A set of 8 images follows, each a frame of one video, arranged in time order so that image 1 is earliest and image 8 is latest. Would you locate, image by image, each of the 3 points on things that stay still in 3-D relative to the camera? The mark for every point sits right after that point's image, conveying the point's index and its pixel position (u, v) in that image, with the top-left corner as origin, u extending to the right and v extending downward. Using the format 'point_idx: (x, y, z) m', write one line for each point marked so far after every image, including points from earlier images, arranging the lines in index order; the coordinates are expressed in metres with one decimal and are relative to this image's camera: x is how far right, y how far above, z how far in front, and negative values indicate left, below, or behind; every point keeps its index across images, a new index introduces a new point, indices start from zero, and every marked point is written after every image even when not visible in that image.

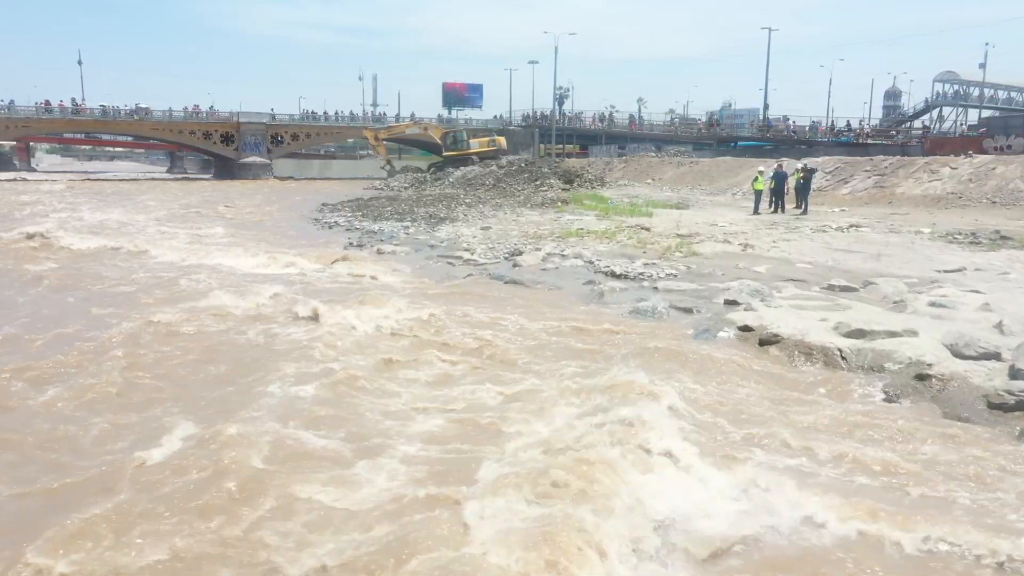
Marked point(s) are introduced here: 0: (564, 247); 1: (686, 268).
0: (+1.1, +0.9, +17.3) m
1: (+3.2, +0.3, +14.1) m
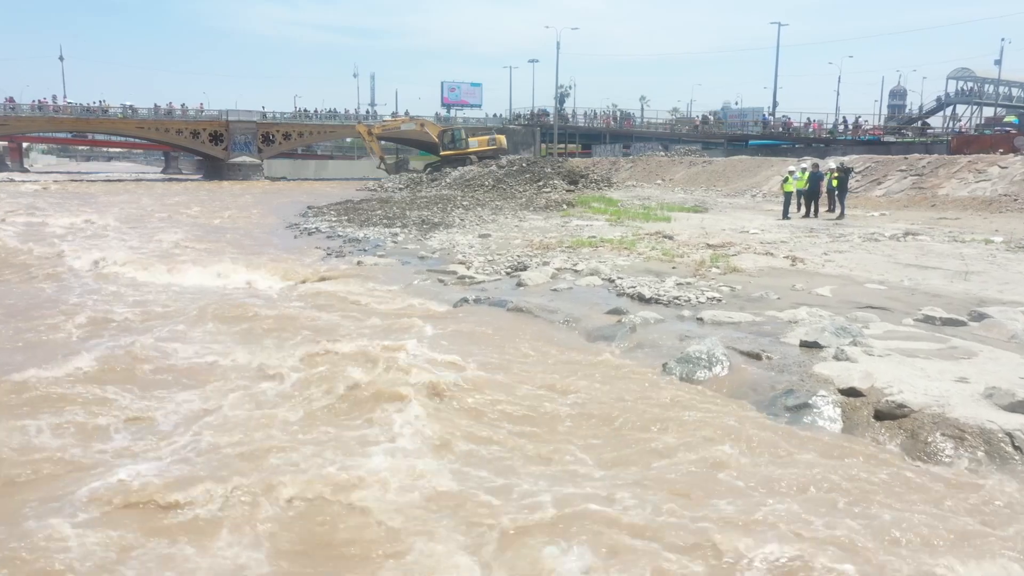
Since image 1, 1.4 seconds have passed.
0: (+1.2, +0.5, +14.7) m
1: (+3.2, 0.0, +11.5) m
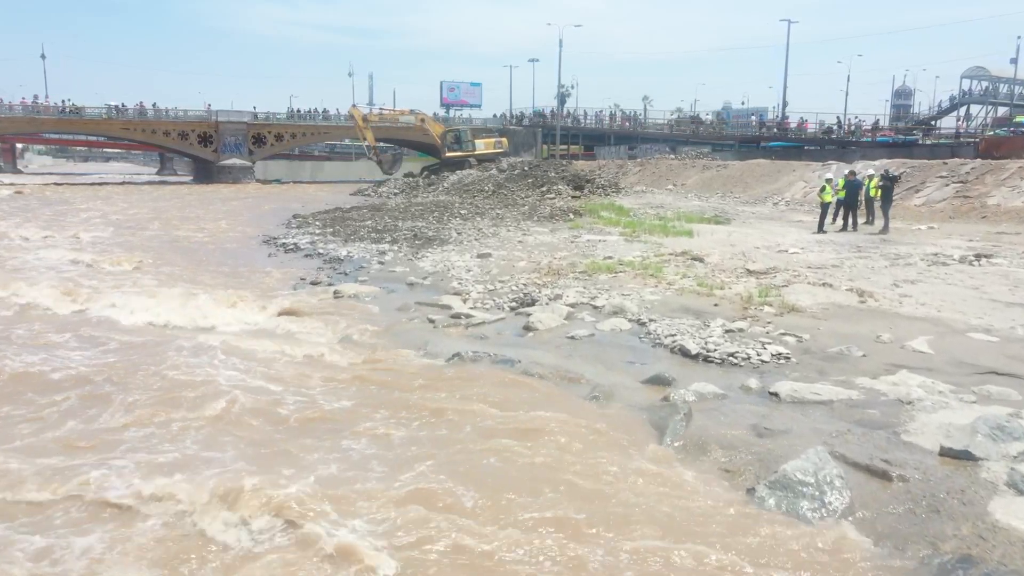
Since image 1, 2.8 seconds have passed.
0: (+1.3, -0.1, +12.2) m
1: (+3.3, -0.6, +9.0) m
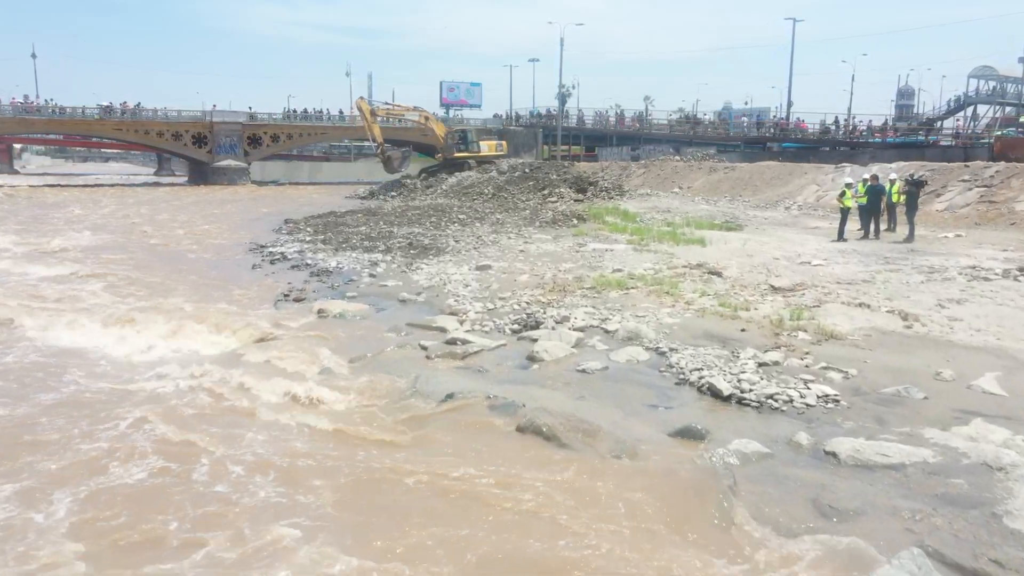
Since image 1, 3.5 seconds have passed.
0: (+1.3, -0.4, +11.0) m
1: (+3.3, -0.9, +7.8) m
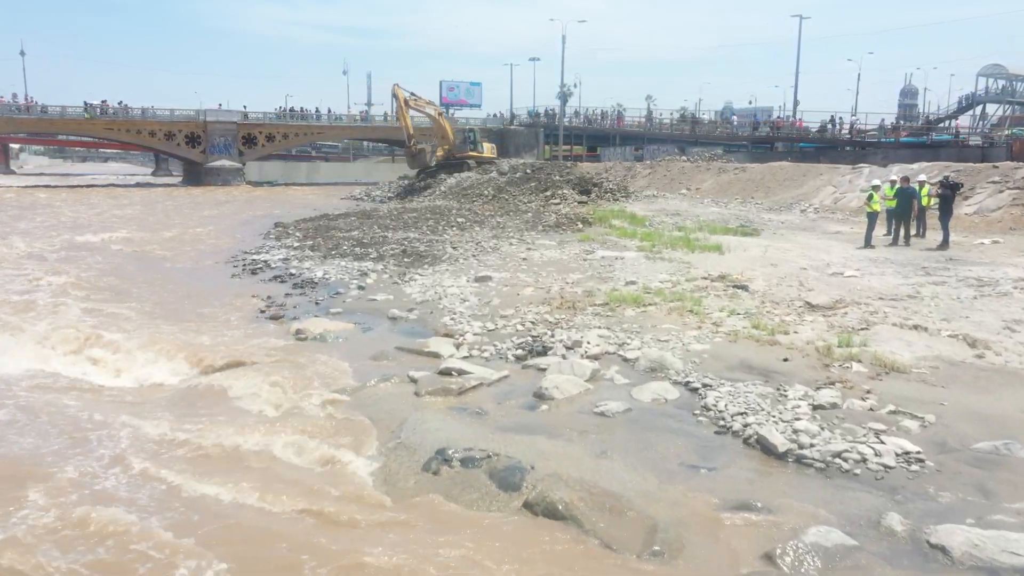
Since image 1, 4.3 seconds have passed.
0: (+1.3, -0.6, +9.6) m
1: (+3.4, -1.1, +6.4) m
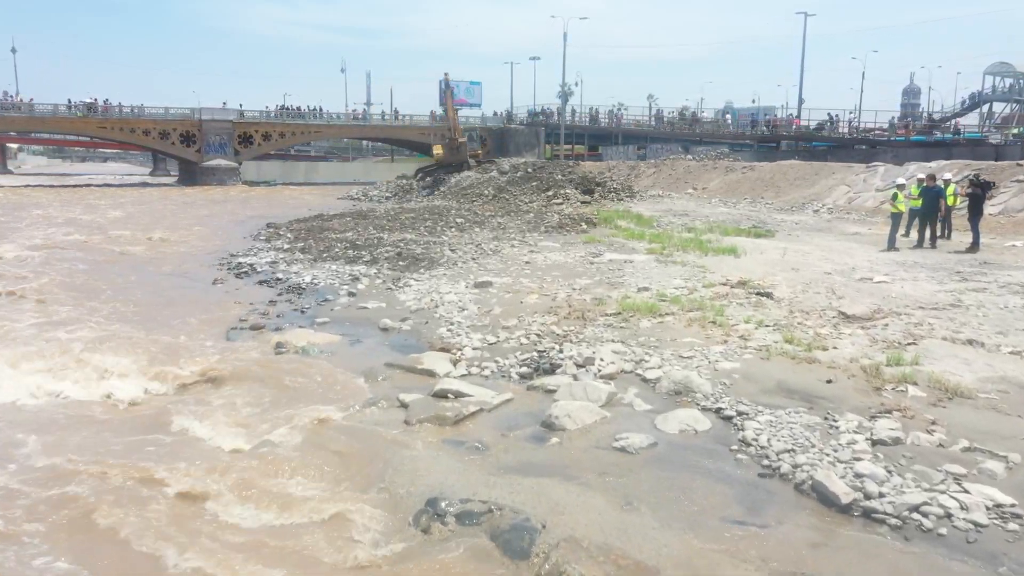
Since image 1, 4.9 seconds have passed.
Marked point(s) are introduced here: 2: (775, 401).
0: (+1.4, -0.7, +8.6) m
1: (+3.4, -1.3, +5.4) m
2: (+2.4, -1.0, +6.9) m
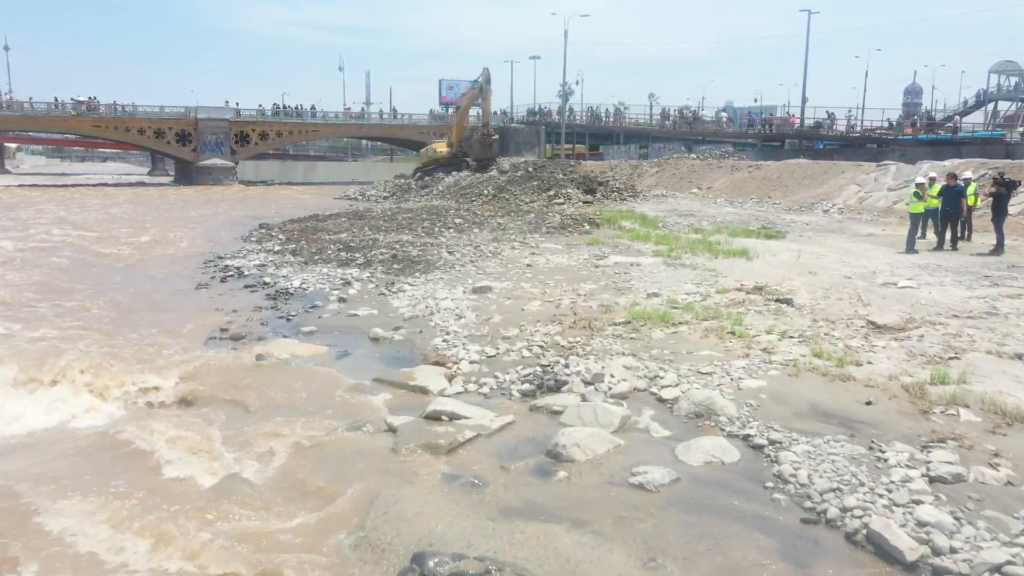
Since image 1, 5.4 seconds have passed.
0: (+1.4, -0.8, +7.8) m
1: (+3.4, -1.3, +4.6) m
2: (+2.4, -1.1, +6.2) m
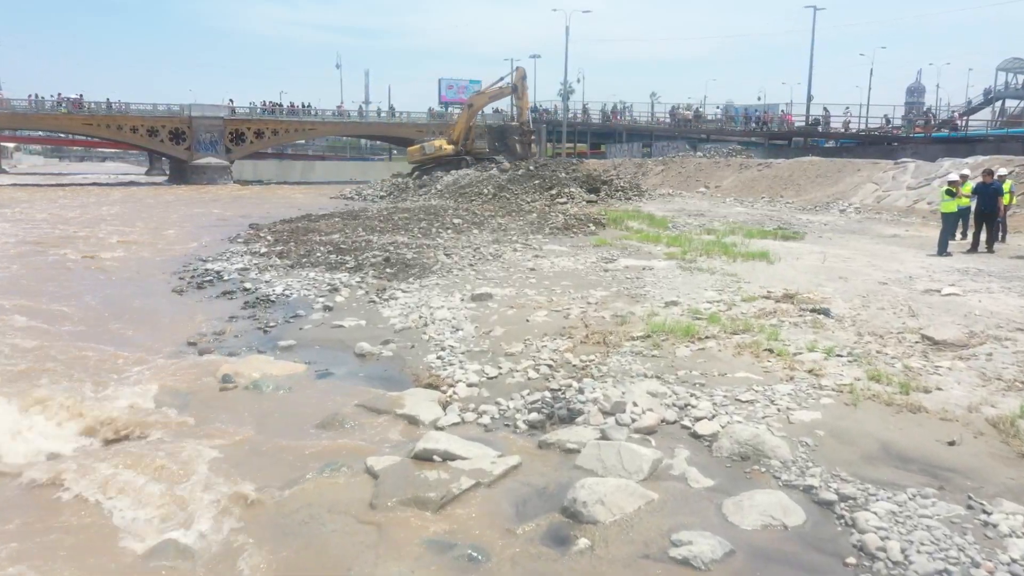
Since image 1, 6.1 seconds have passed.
0: (+1.4, -0.9, +6.6) m
1: (+3.5, -1.4, +3.4) m
2: (+2.4, -1.2, +5.0) m
